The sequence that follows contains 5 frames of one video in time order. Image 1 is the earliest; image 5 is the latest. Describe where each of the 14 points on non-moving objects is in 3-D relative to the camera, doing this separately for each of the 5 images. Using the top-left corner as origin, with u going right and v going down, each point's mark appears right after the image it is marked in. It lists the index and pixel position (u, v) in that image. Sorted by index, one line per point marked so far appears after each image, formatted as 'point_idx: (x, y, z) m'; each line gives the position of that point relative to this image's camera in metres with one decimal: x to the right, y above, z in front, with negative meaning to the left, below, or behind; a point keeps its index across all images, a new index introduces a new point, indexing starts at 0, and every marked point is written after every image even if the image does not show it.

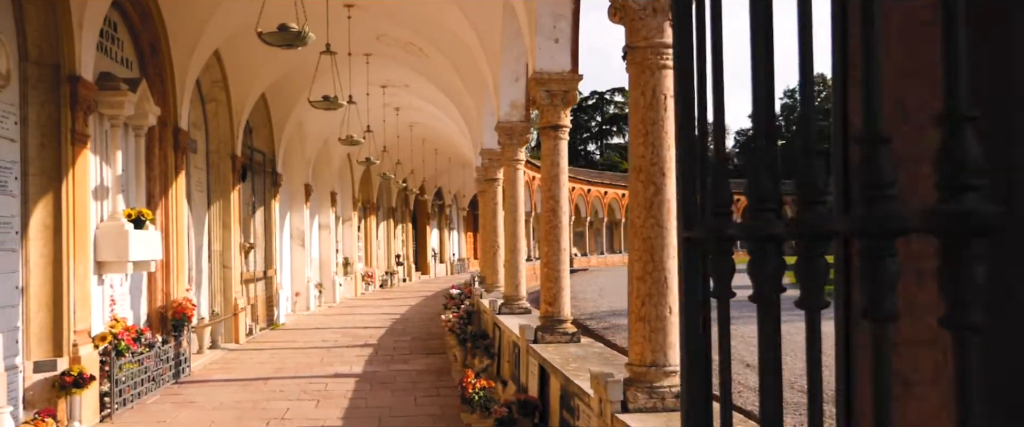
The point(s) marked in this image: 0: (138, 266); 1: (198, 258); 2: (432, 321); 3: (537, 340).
0: (-3.7, -0.5, +8.5) m
1: (-4.3, -0.6, +11.7) m
2: (-1.5, -2.0, +16.0) m
3: (+0.2, -1.0, +7.0) m
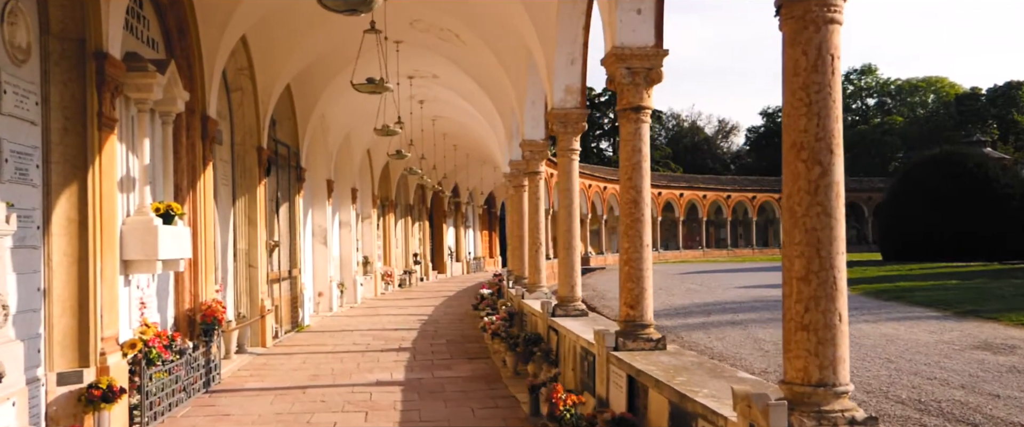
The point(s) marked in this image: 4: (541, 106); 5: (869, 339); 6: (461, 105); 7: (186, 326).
0: (-3.1, -0.5, +7.7) m
1: (-3.7, -0.6, +11.0) m
2: (-0.9, -2.0, +15.2) m
3: (+0.8, -1.0, +6.3) m
4: (+0.4, +1.5, +12.0) m
5: (+4.6, -1.6, +11.1) m
6: (-1.0, +2.4, +19.1) m
7: (-3.3, -1.2, +8.7) m
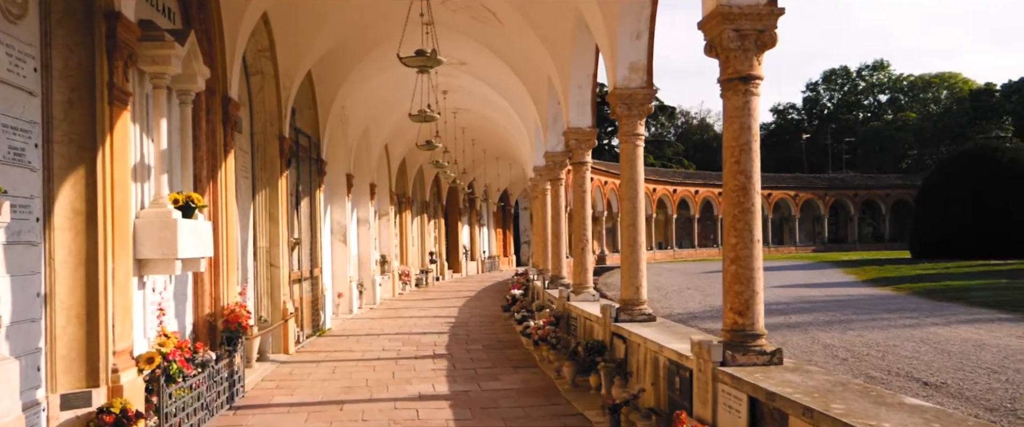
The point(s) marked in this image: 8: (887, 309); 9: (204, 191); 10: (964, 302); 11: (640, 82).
0: (-2.6, -0.4, +6.8) m
1: (-3.1, -0.5, +10.0) m
2: (-0.3, -1.9, +14.2) m
3: (+1.3, -0.9, +5.3) m
4: (+1.0, +1.6, +11.0) m
5: (+5.2, -1.5, +10.1) m
6: (-0.4, +2.5, +18.1) m
7: (-2.8, -1.1, +7.8) m
8: (+6.5, -1.6, +14.7) m
9: (-2.8, +0.2, +7.7) m
10: (+8.3, -1.6, +15.7) m
11: (+1.2, +1.3, +8.2) m
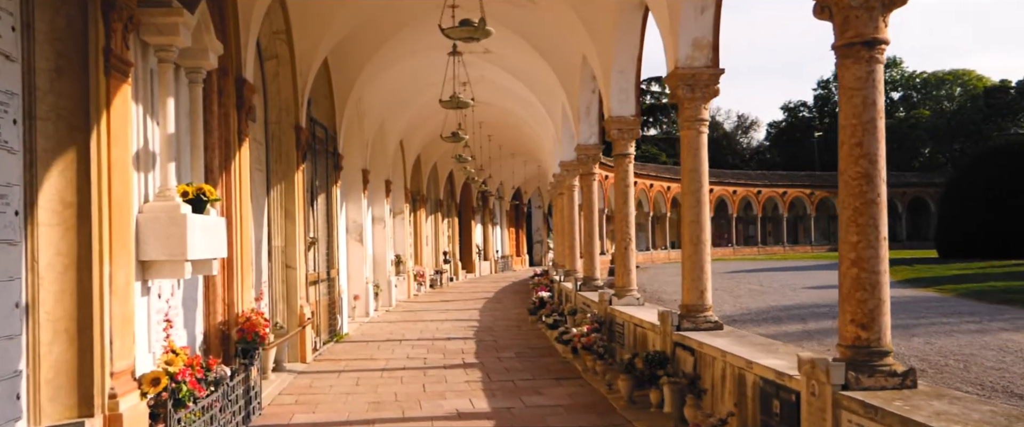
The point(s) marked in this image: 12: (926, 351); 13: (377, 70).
0: (-2.2, -0.4, +5.9) m
1: (-2.7, -0.5, +9.1) m
2: (+0.2, -1.8, +13.3) m
3: (+1.7, -0.9, +4.3) m
4: (+1.4, +1.6, +10.1) m
5: (+5.6, -1.5, +9.1) m
6: (0.0, +2.5, +17.2) m
7: (-2.4, -1.1, +6.9) m
8: (+6.9, -1.6, +13.8) m
9: (-2.4, +0.2, +6.8) m
10: (+8.8, -1.6, +14.7) m
11: (+1.7, +1.3, +7.3) m
12: (+4.8, -1.6, +9.9) m
13: (-2.3, +2.4, +14.4) m
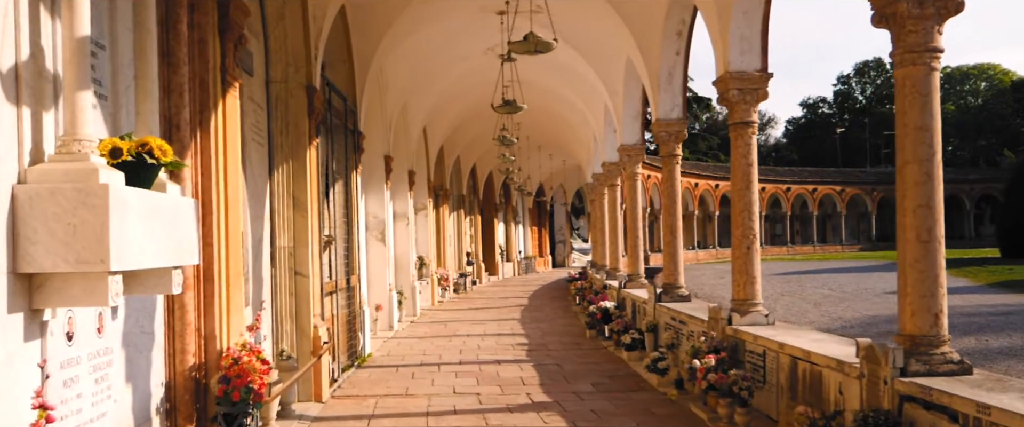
0: (-1.5, -0.3, +3.3) m
1: (-2.0, -0.4, +6.5) m
2: (+1.0, -1.7, +10.8) m
3: (+2.4, -0.8, +1.8) m
4: (+2.2, +1.7, +7.5) m
5: (+6.4, -1.4, +6.5) m
6: (+0.9, +2.6, +14.6) m
7: (-1.6, -1.0, +4.3) m
8: (+7.7, -1.5, +11.1) m
9: (-1.6, +0.3, +4.3) m
10: (+9.6, -1.5, +12.1) m
11: (+2.4, +1.4, +4.7) m
12: (+5.5, -1.5, +7.3) m
13: (-1.5, +2.5, +11.9) m
